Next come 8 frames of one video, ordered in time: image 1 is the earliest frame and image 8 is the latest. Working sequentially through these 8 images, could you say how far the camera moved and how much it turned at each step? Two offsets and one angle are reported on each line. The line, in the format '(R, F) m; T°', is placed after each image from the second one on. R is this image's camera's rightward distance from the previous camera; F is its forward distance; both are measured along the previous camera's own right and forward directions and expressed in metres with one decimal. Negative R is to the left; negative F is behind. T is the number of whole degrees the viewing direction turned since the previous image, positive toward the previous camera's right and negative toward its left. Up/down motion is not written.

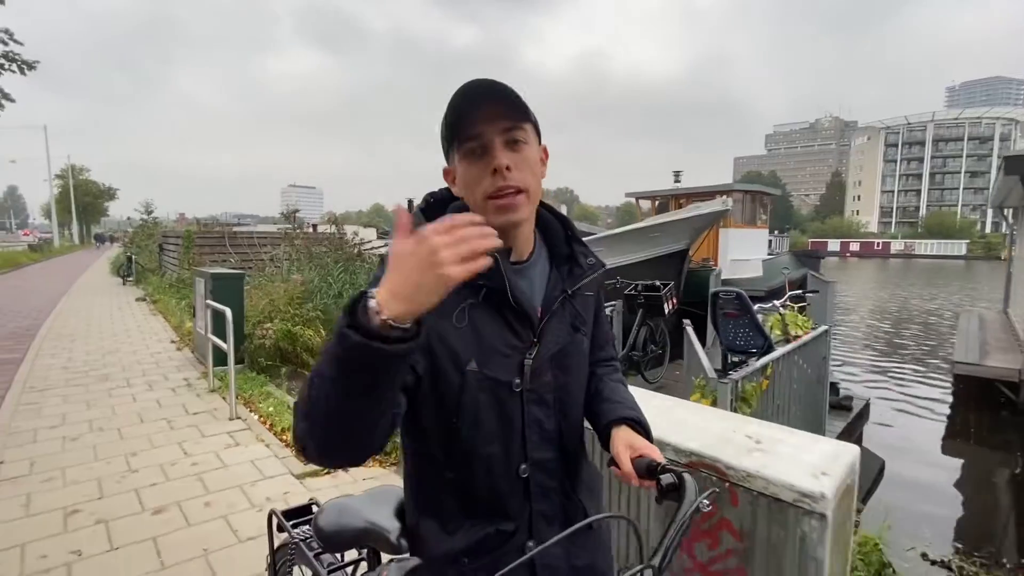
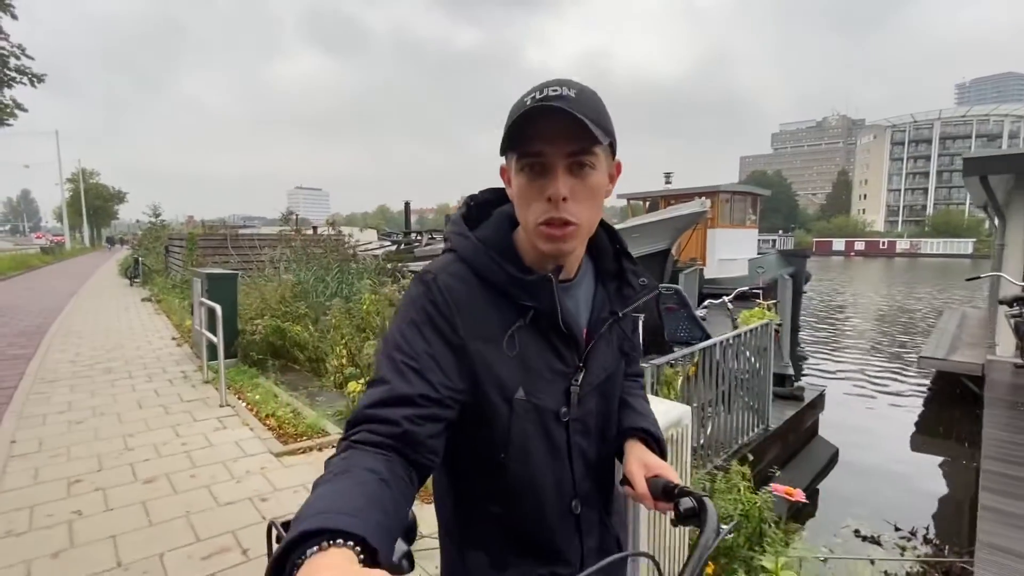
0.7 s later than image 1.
(+0.4, -0.4) m; -1°
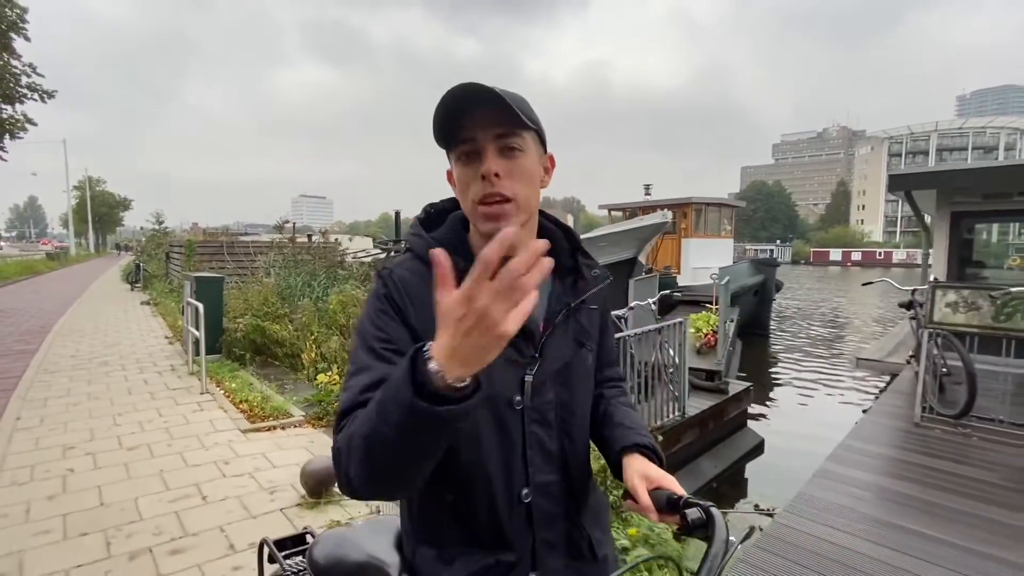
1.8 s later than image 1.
(+0.6, -0.7) m; 0°
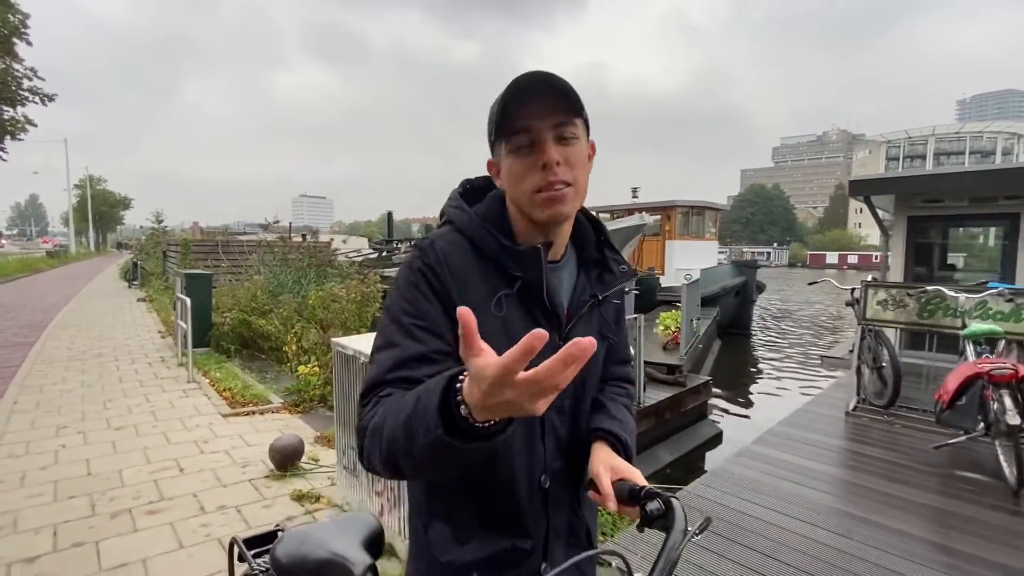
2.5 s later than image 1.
(+0.4, -0.4) m; 0°
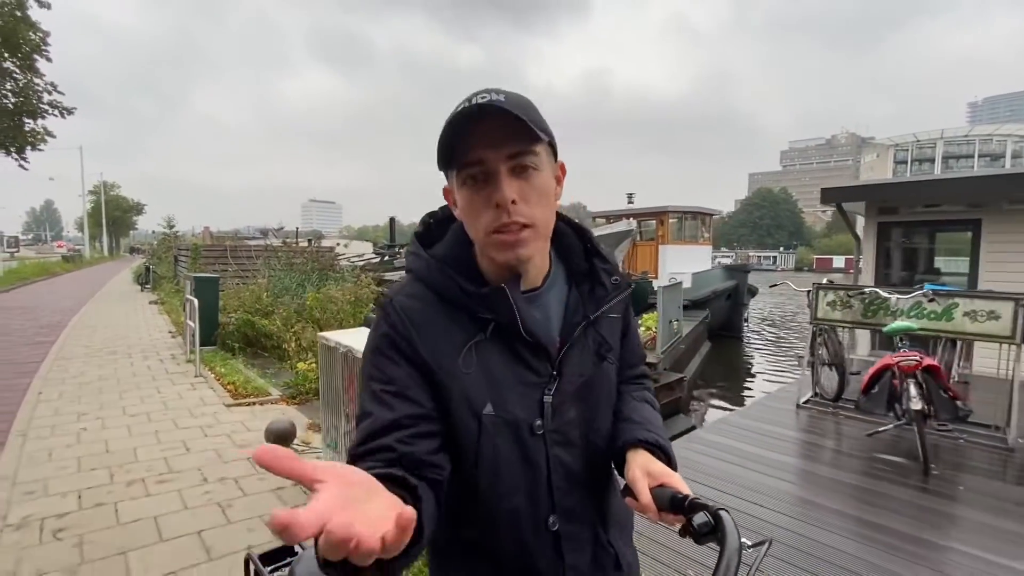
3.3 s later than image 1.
(+0.3, -0.5) m; -1°
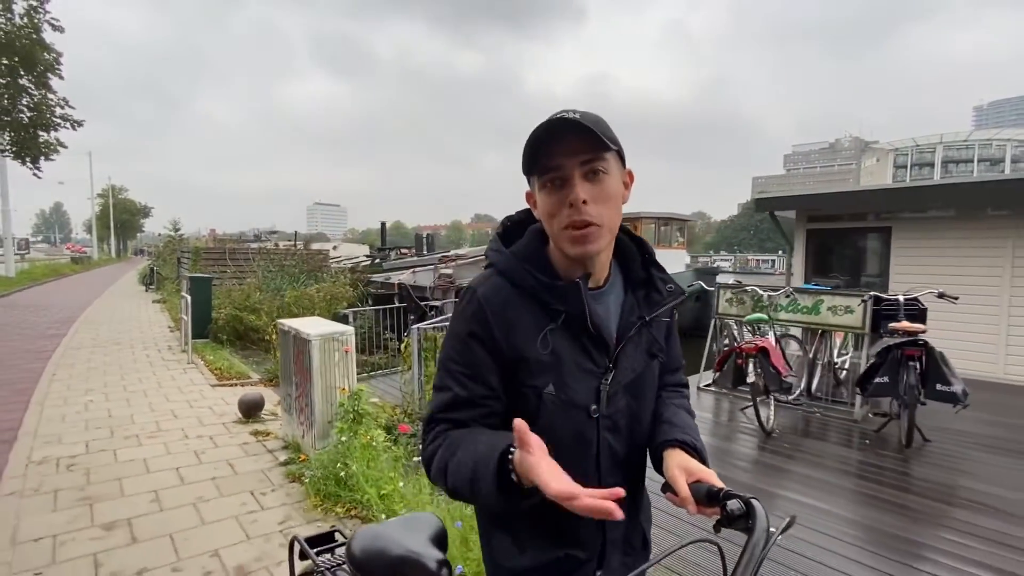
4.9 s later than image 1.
(+0.8, -0.9) m; -1°
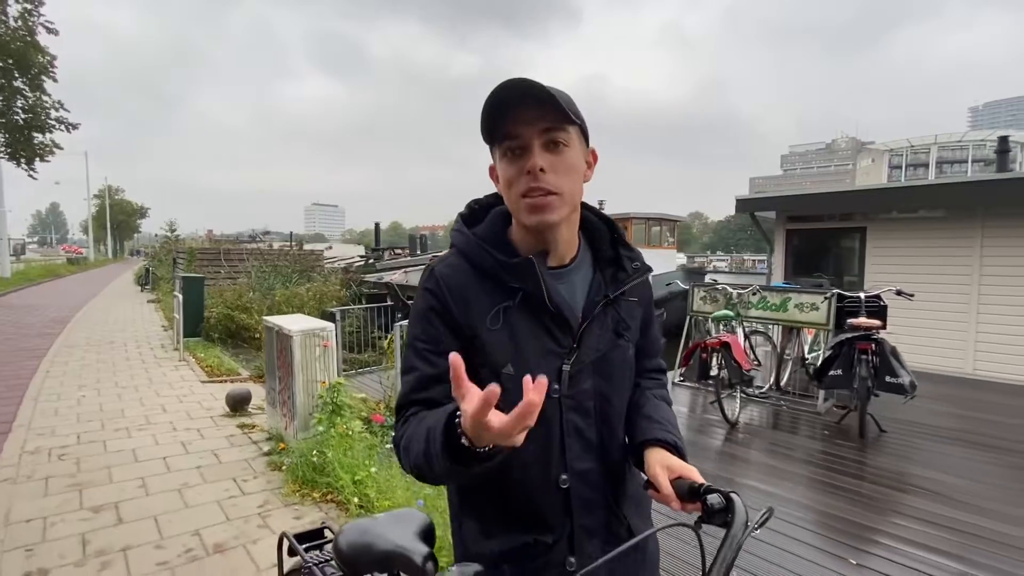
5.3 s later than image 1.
(+0.2, -0.2) m; 0°
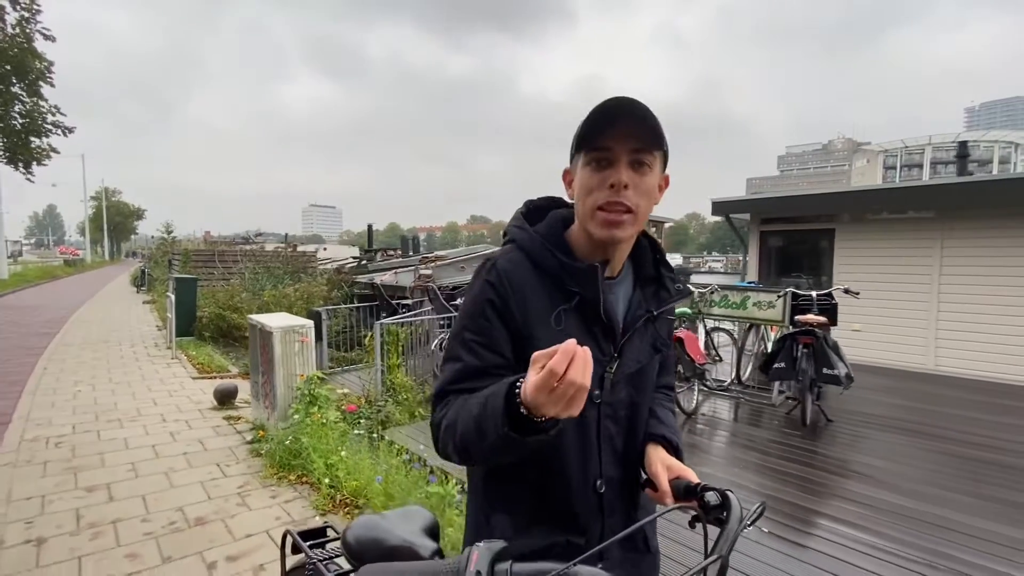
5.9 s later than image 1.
(+0.3, -0.3) m; 0°
